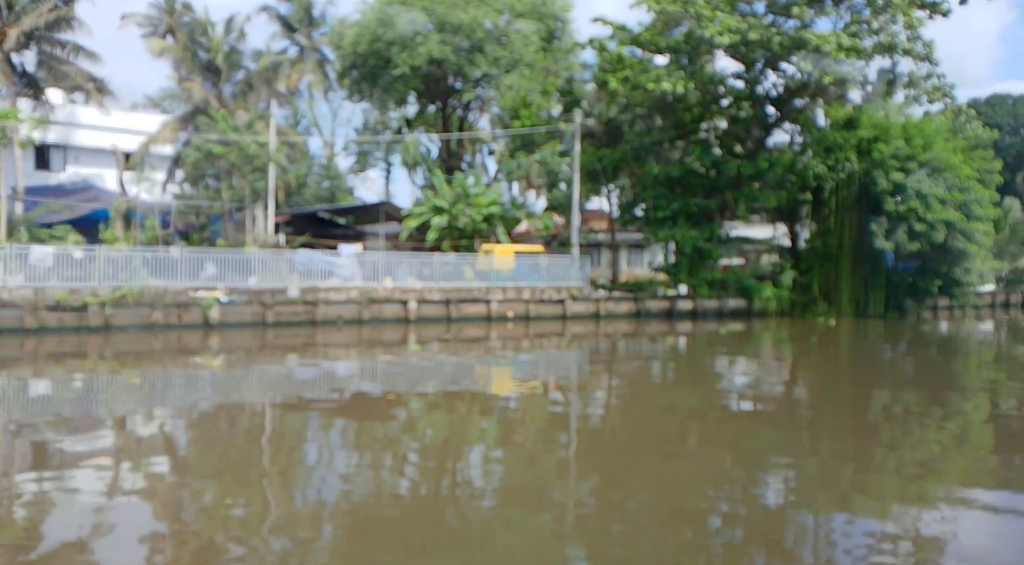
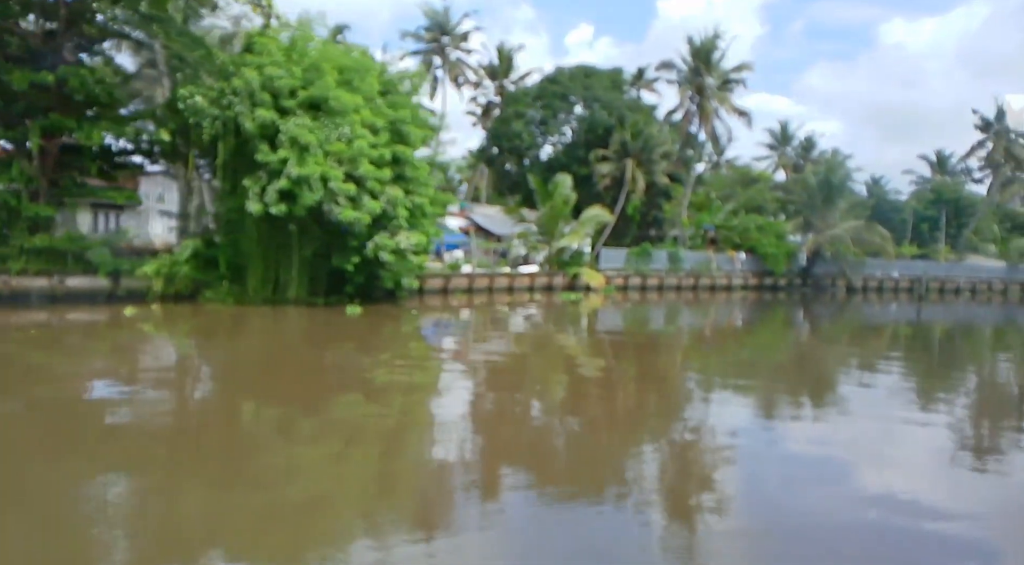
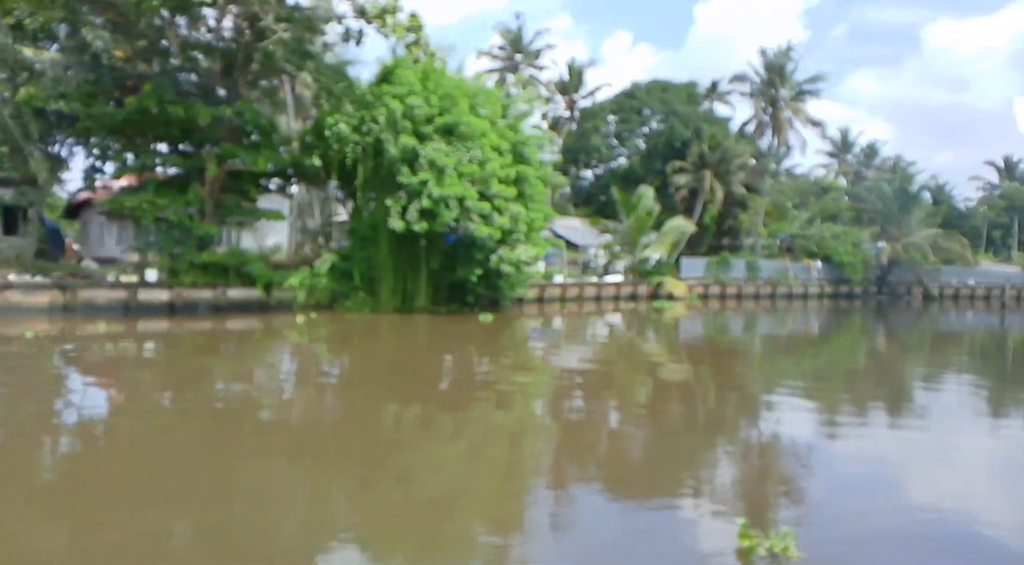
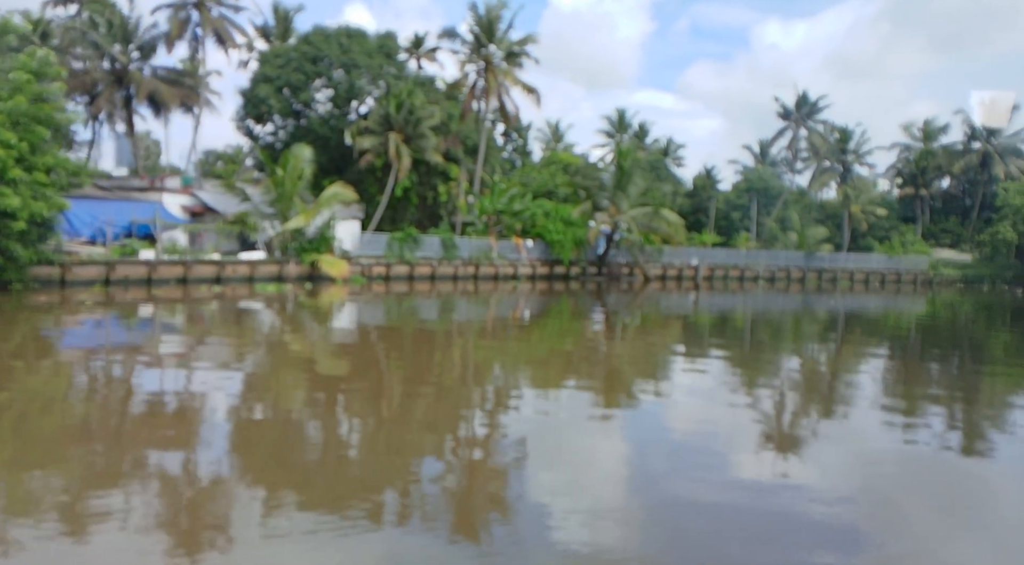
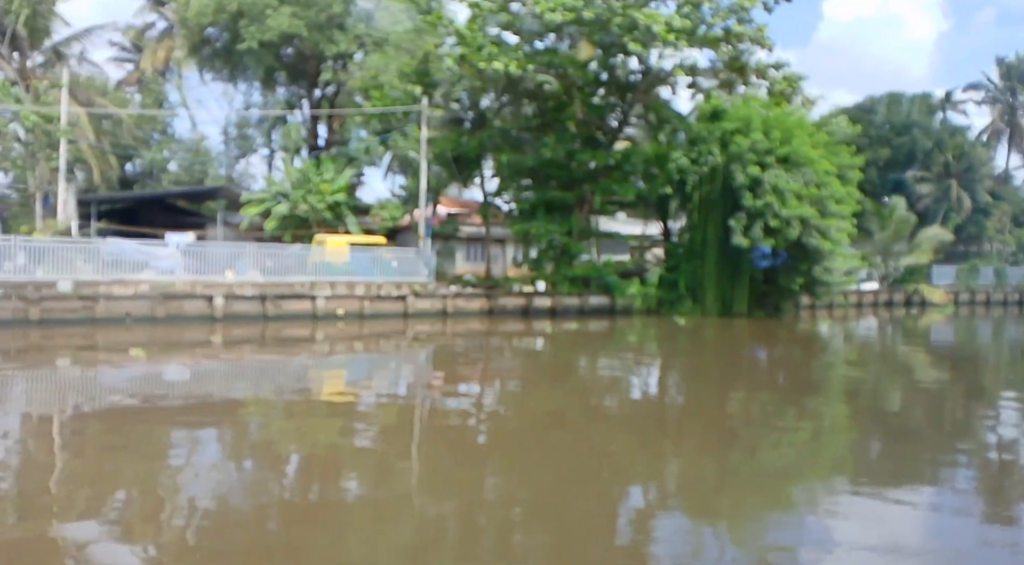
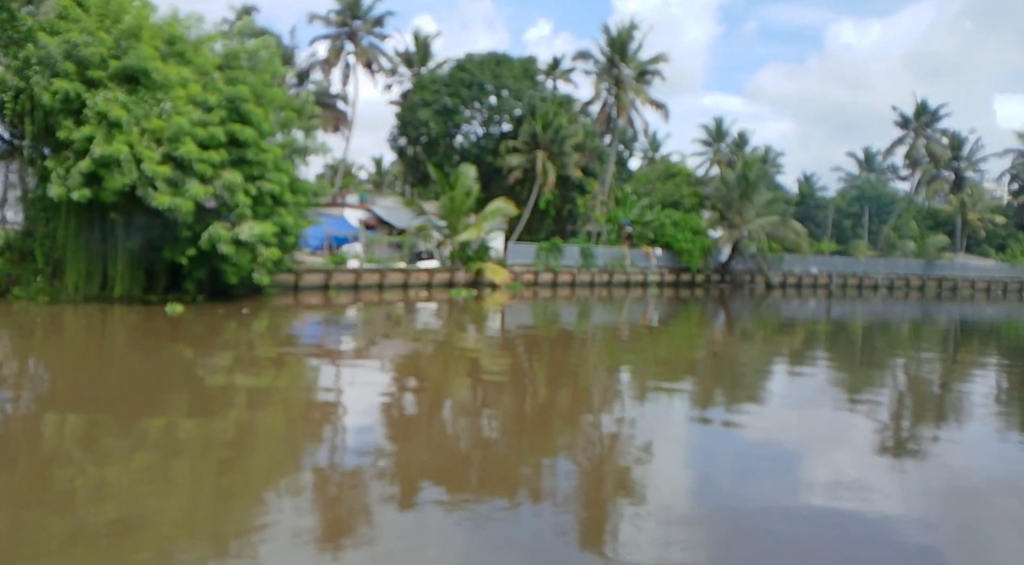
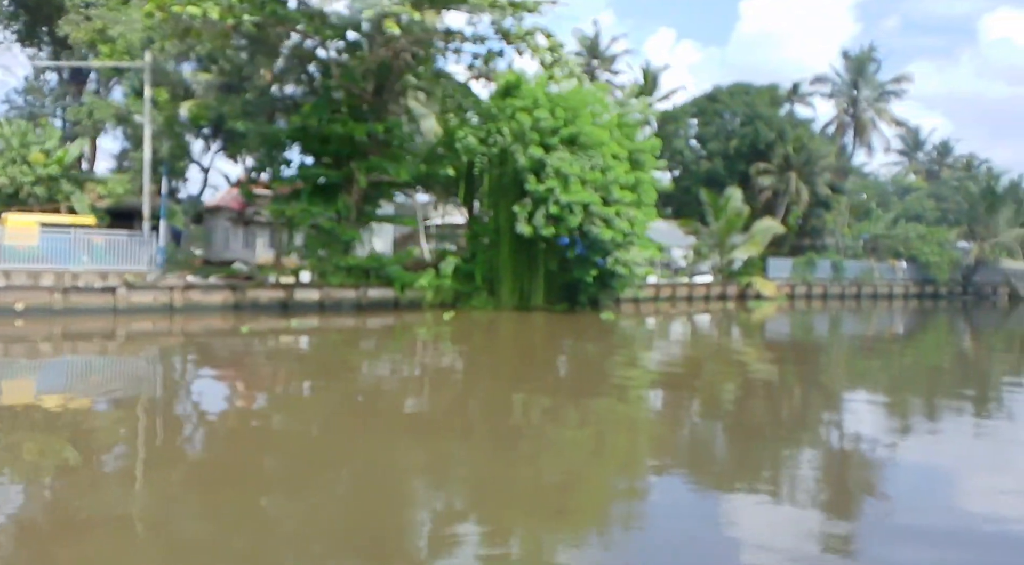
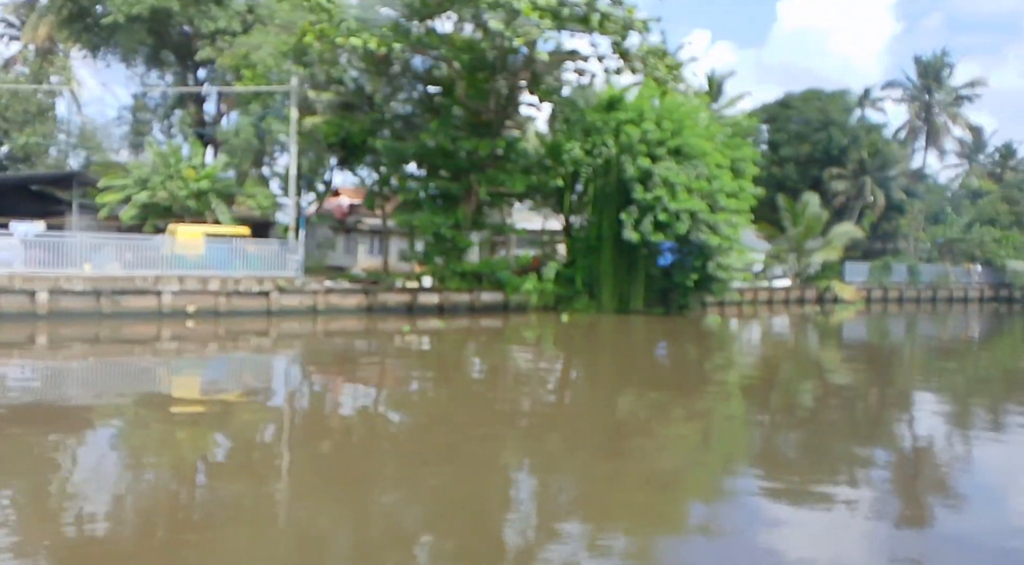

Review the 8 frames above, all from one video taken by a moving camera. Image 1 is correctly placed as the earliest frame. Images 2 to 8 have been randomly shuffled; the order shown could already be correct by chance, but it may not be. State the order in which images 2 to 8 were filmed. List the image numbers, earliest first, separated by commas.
5, 8, 7, 3, 2, 6, 4
